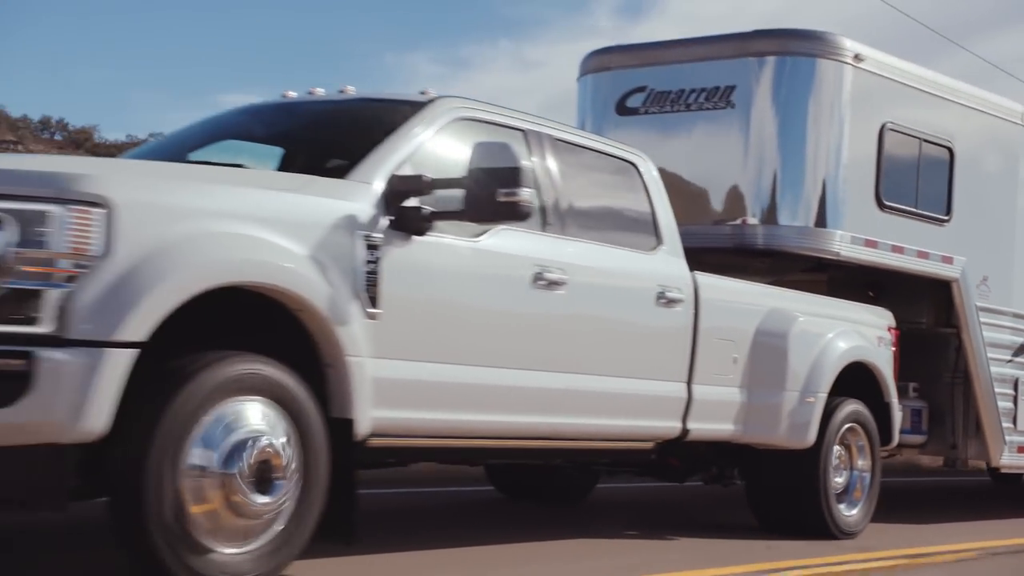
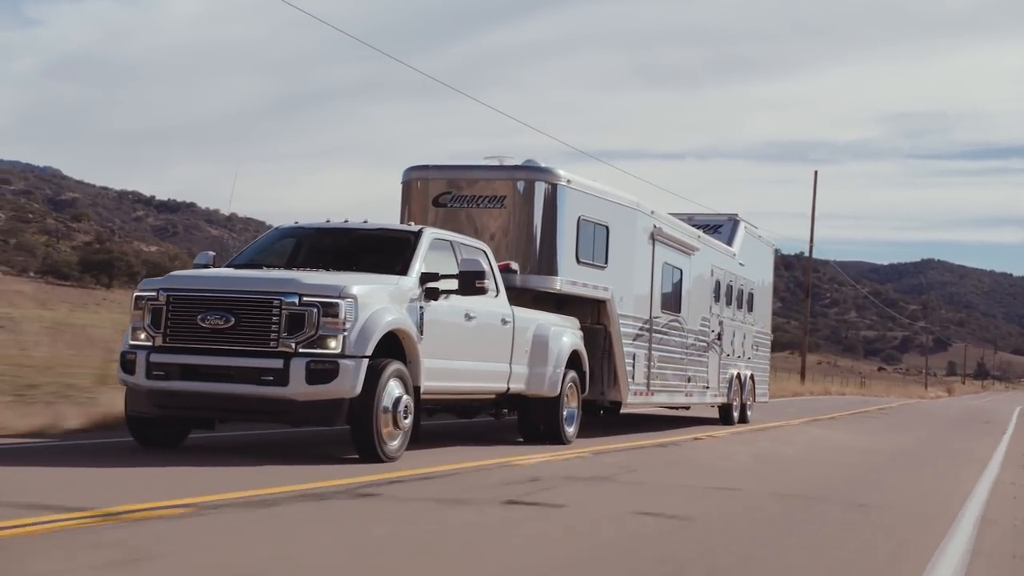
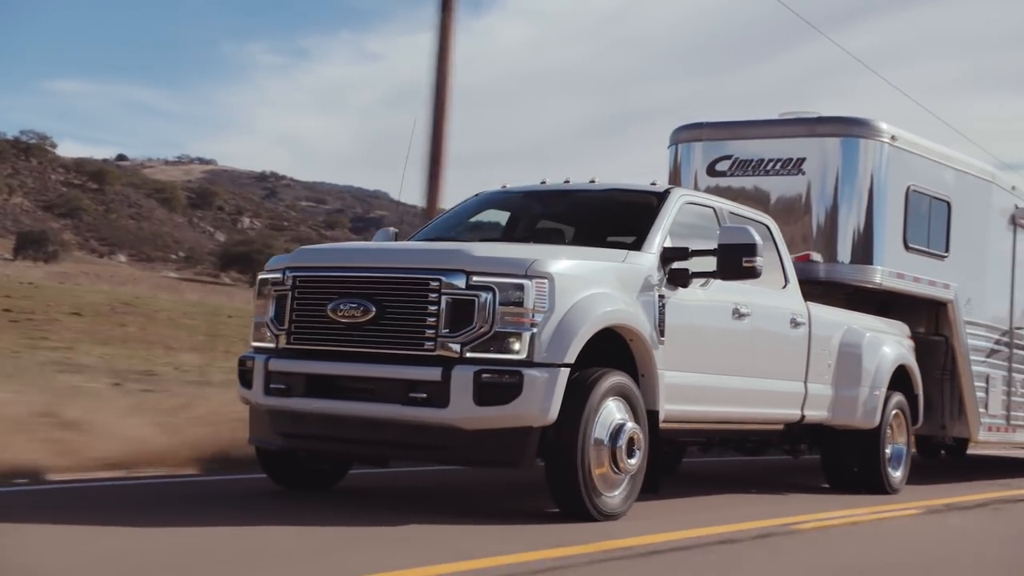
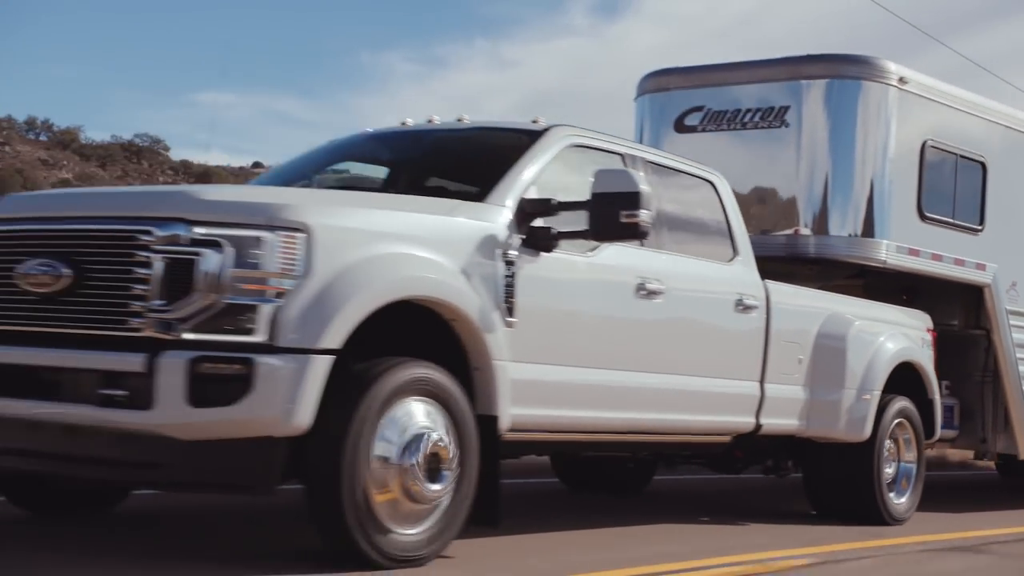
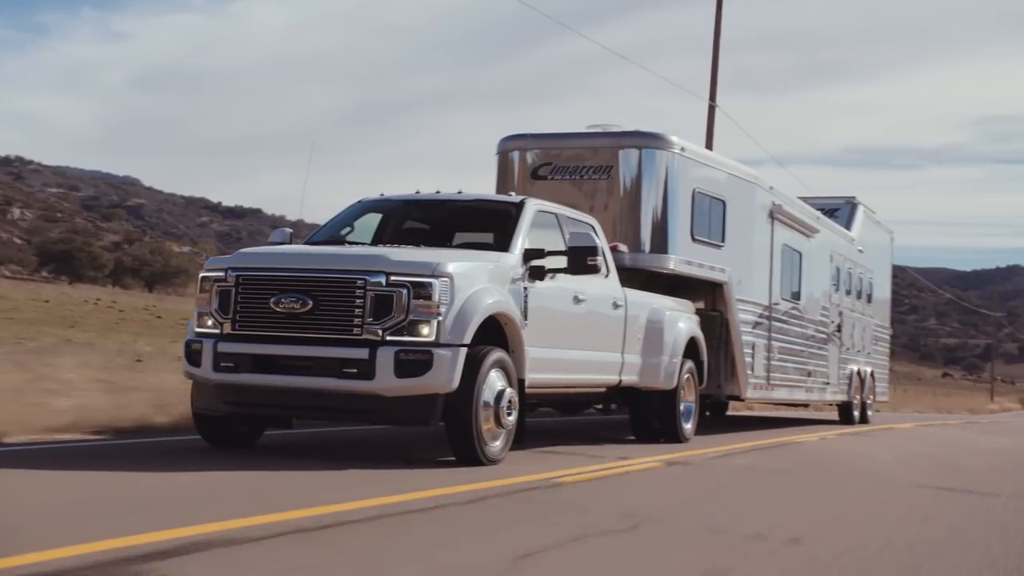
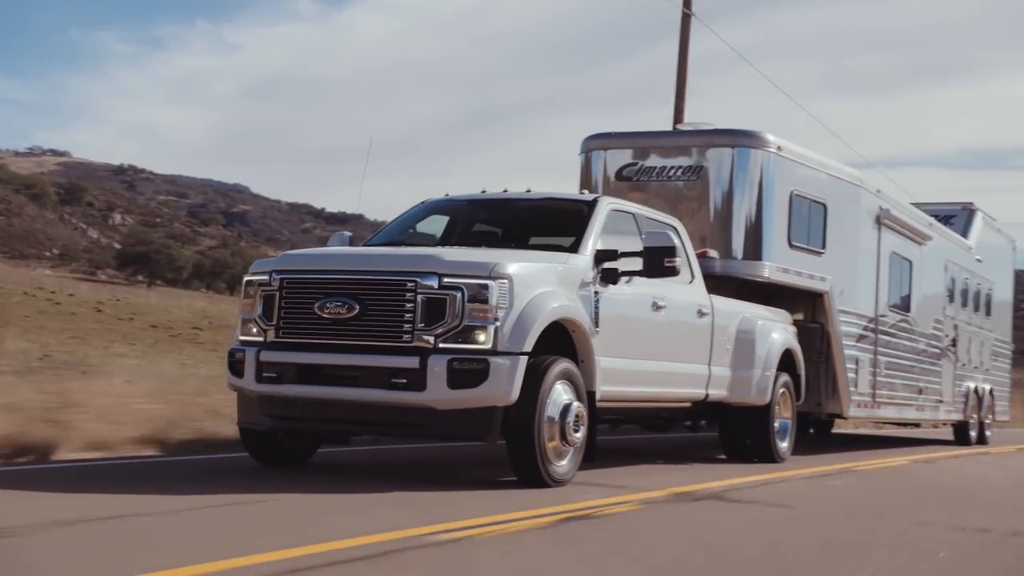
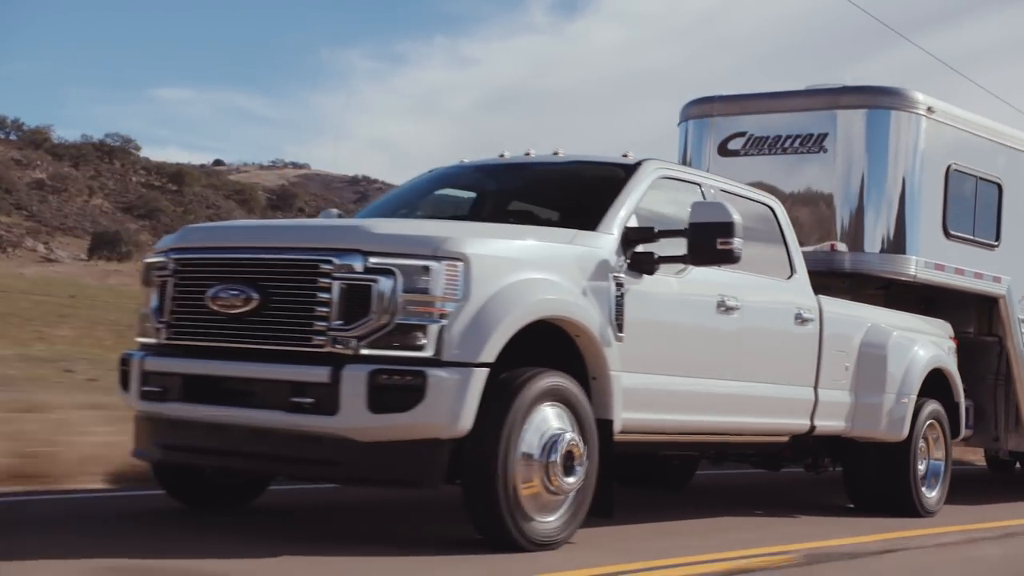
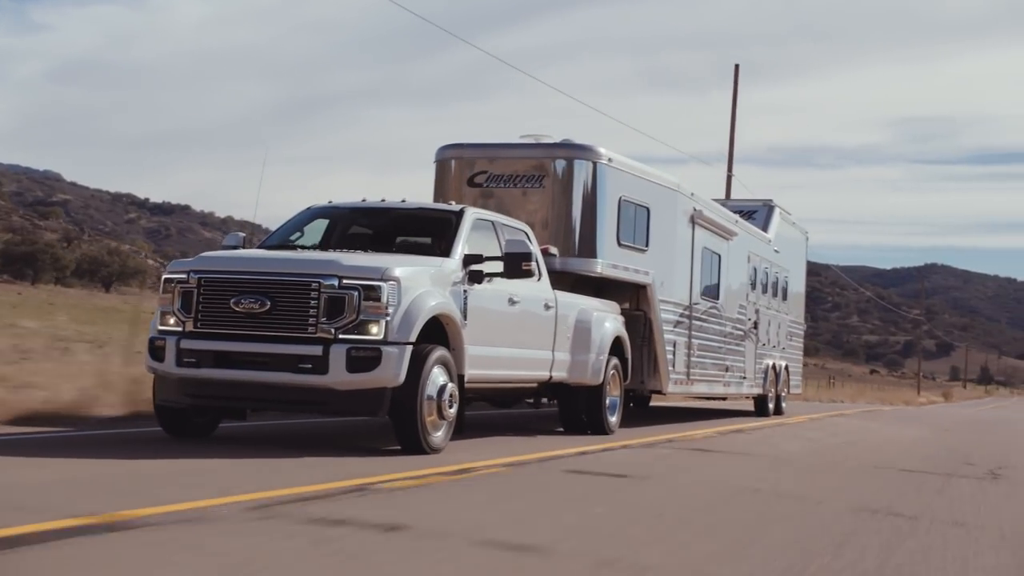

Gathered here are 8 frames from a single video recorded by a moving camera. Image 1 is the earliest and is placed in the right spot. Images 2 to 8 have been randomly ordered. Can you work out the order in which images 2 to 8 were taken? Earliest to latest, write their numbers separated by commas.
4, 7, 3, 6, 5, 8, 2
